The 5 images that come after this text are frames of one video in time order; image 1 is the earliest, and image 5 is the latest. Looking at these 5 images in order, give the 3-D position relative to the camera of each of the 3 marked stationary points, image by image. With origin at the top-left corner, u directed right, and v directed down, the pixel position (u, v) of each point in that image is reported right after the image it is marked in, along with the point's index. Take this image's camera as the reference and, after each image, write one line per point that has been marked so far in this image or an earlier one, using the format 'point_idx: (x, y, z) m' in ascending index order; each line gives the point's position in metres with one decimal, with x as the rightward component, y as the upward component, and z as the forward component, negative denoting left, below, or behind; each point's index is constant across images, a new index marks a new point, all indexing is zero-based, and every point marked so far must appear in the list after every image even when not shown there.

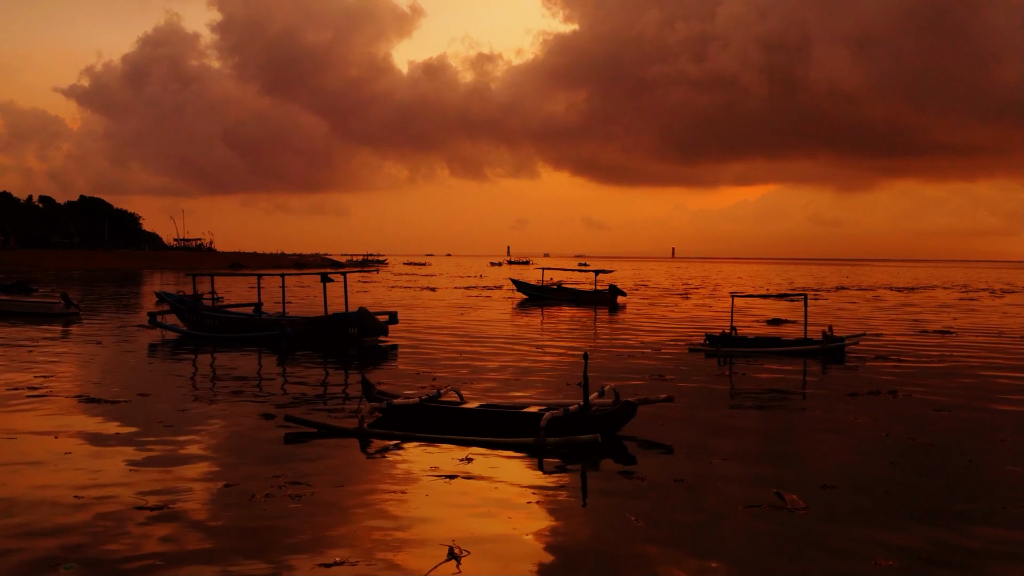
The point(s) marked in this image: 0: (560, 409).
0: (+0.9, -2.4, +14.4) m
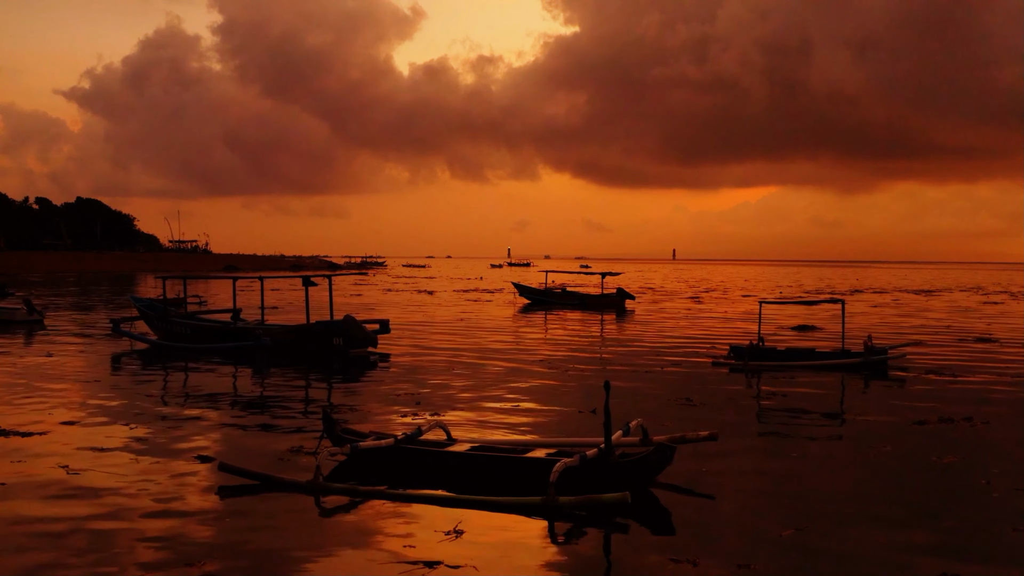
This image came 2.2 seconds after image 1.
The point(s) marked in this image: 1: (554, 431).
0: (+1.0, -2.6, +11.3) m
1: (+0.9, -3.0, +15.0) m
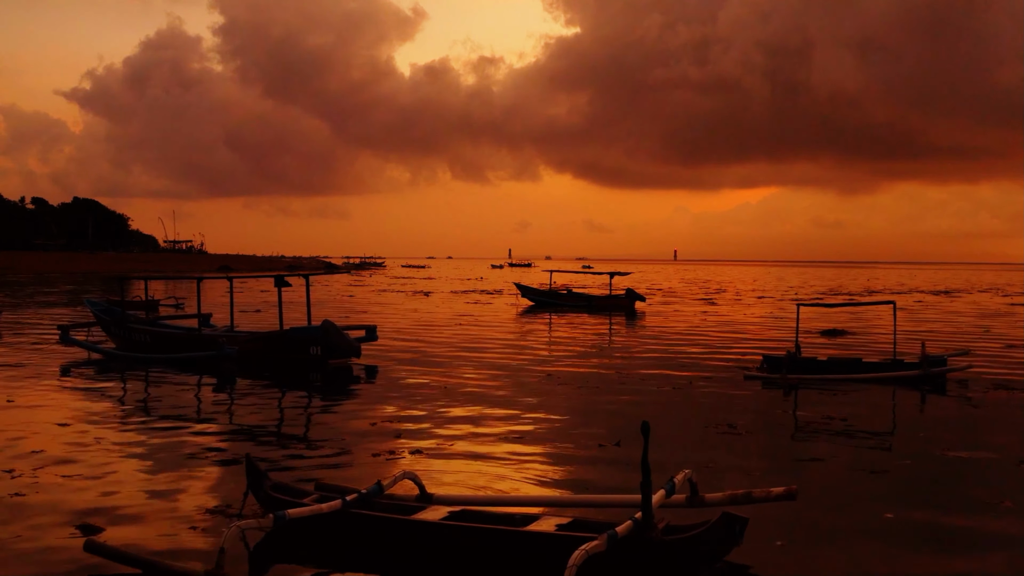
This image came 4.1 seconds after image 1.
0: (+1.0, -2.6, +8.0) m
1: (+0.9, -3.0, +11.7) m
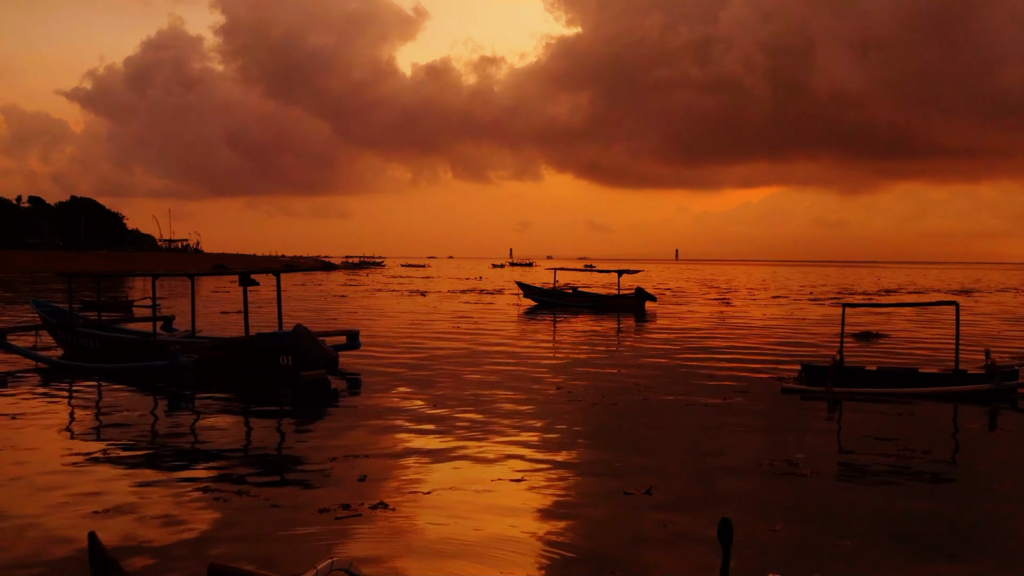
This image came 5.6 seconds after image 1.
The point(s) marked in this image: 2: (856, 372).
0: (+1.0, -2.6, +4.8) m
1: (+0.9, -3.0, +8.5) m
2: (+9.2, -2.3, +19.7) m
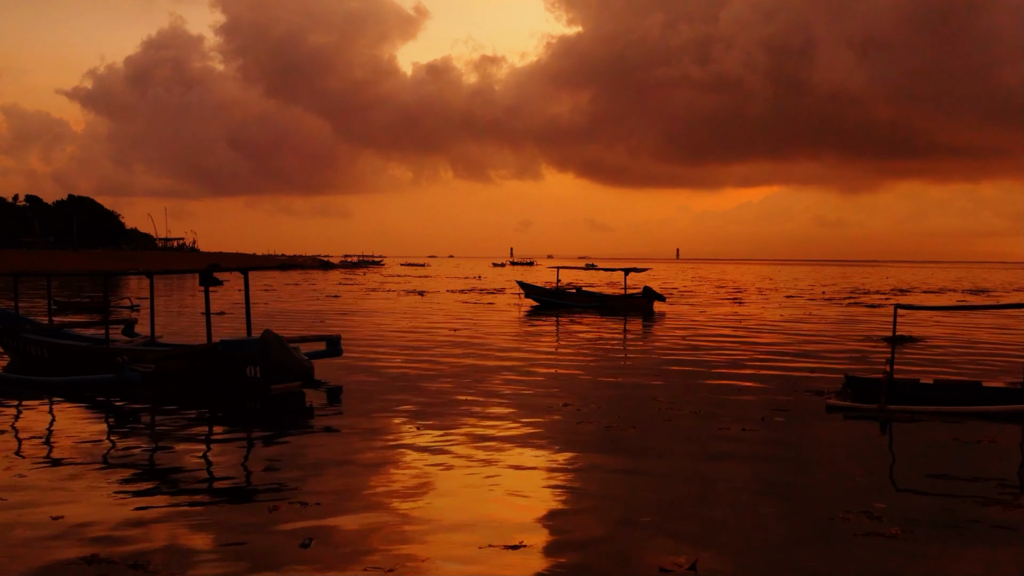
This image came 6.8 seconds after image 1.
0: (+1.0, -2.6, +2.2) m
1: (+0.9, -3.1, +5.9) m
2: (+9.3, -2.3, +17.1) m
